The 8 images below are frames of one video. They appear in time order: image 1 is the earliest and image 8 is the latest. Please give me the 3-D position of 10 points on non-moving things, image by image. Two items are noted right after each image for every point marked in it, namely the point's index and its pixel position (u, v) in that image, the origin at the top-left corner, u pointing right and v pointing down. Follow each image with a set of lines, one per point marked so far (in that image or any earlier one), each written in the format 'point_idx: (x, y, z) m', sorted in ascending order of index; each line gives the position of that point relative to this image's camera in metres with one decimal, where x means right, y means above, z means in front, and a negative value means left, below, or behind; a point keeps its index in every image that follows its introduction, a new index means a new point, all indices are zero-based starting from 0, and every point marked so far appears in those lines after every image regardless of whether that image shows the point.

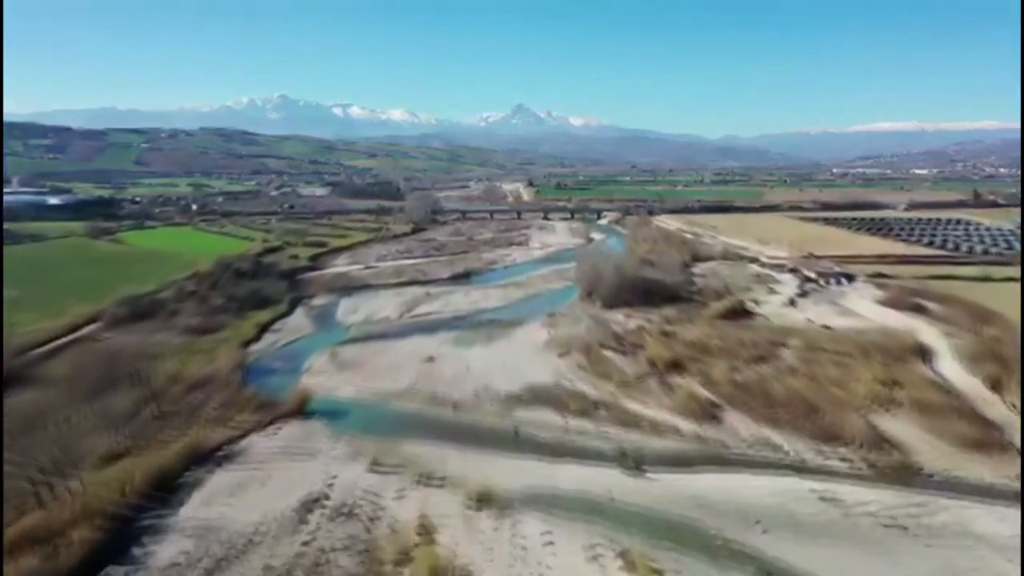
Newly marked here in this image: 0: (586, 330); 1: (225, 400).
0: (+1.8, -1.0, +20.0) m
1: (-4.8, -1.9, +13.9) m
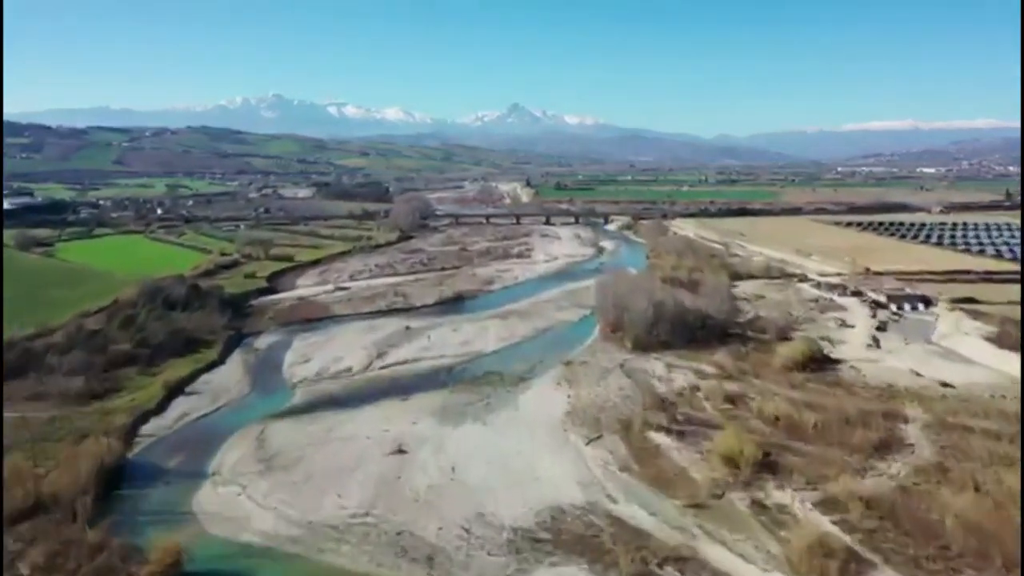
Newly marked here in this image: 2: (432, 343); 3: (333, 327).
0: (+1.9, -1.8, +14.6) m
1: (-4.7, -2.7, +8.5) m
2: (-1.8, -1.2, +18.1) m
3: (-4.3, -1.0, +19.9) m
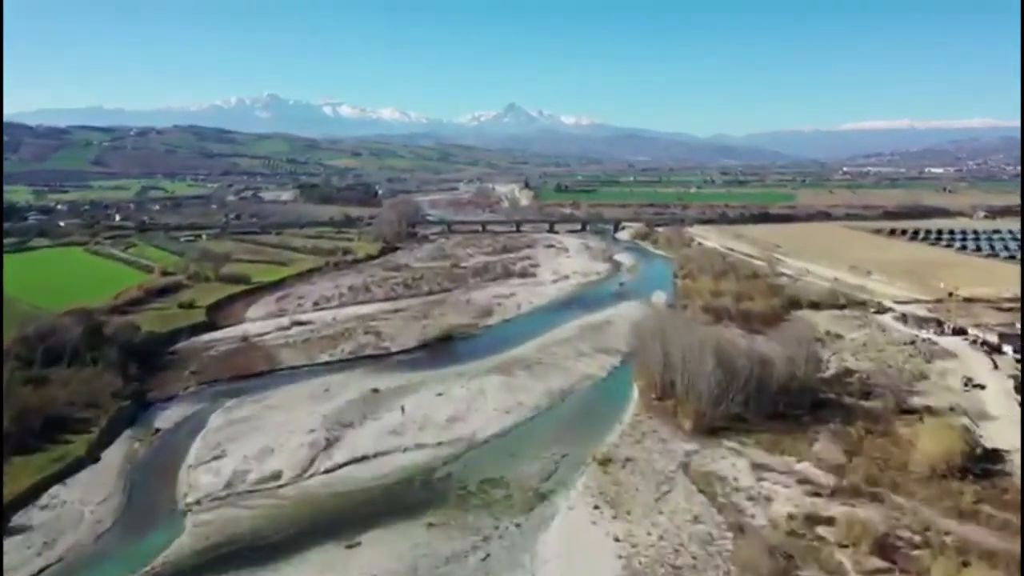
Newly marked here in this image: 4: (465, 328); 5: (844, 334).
0: (+2.0, -2.6, +9.3) m
1: (-4.5, -3.5, +3.2) m
2: (-1.6, -2.0, +12.8) m
3: (-4.2, -1.8, +14.6) m
4: (-1.1, -0.9, +19.3) m
5: (+7.4, -1.0, +18.3) m
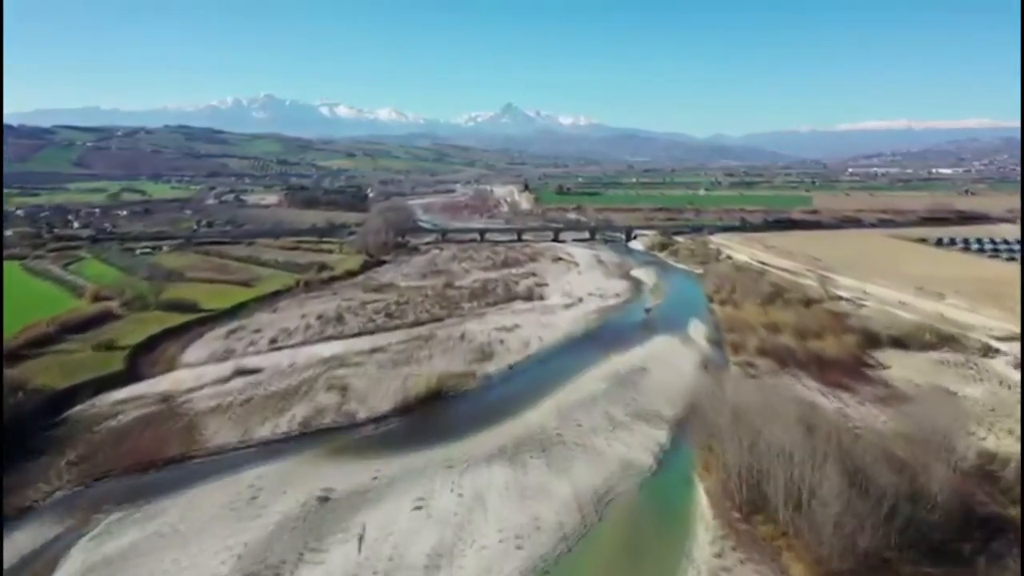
0: (+2.2, -3.3, +4.9) m
1: (-4.4, -4.2, -1.2) m
2: (-1.5, -2.7, +8.3) m
3: (-4.1, -2.5, +10.2) m
4: (-1.0, -1.6, +14.9) m
5: (+7.5, -1.7, +13.9) m
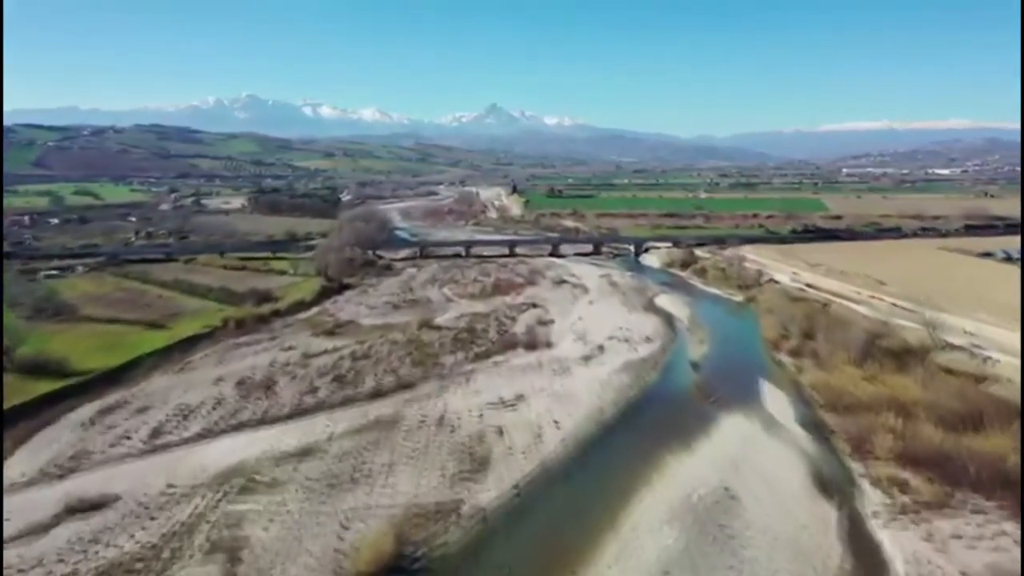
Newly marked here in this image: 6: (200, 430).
0: (+2.4, -4.2, -0.9) m
1: (-4.0, -5.2, -7.2) m
2: (-1.3, -3.7, +2.4) m
3: (-3.9, -3.4, +4.2) m
4: (-0.9, -2.6, +9.0) m
5: (+7.6, -2.6, +8.2) m
6: (-4.6, -2.1, +12.2) m
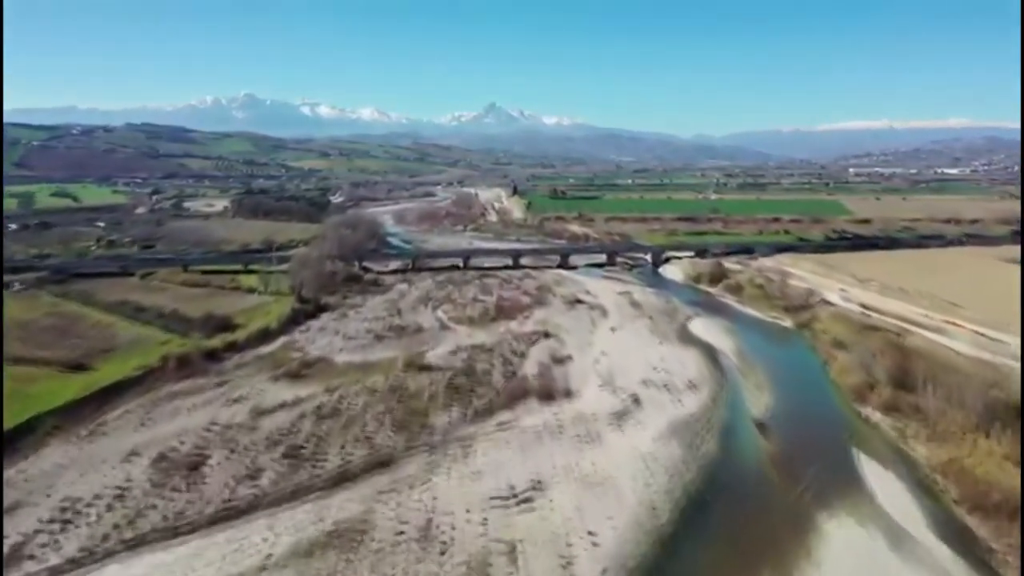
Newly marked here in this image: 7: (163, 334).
0: (+2.6, -4.8, -4.7) m
1: (-3.8, -5.7, -10.9) m
2: (-1.1, -4.3, -1.3) m
3: (-3.7, -4.0, +0.5) m
4: (-0.7, -3.1, +5.3) m
5: (+7.8, -3.2, +4.5) m
6: (-4.5, -2.7, +8.4) m
7: (-7.5, -1.0, +17.6) m
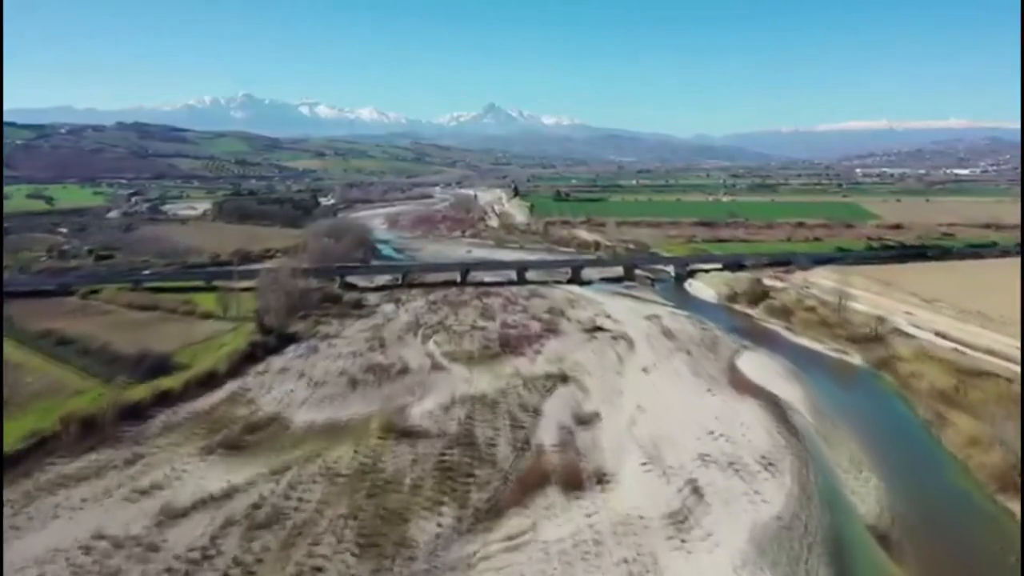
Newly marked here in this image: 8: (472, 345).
0: (+2.8, -5.4, -8.4) m
1: (-3.6, -6.3, -14.6) m
2: (-0.9, -4.8, -5.0) m
3: (-3.5, -4.6, -3.3) m
4: (-0.5, -3.7, +1.6) m
5: (+8.0, -3.8, +0.8) m
6: (-4.3, -3.2, +4.7) m
7: (-7.4, -1.6, +13.8) m
8: (-0.8, -1.2, +17.1) m
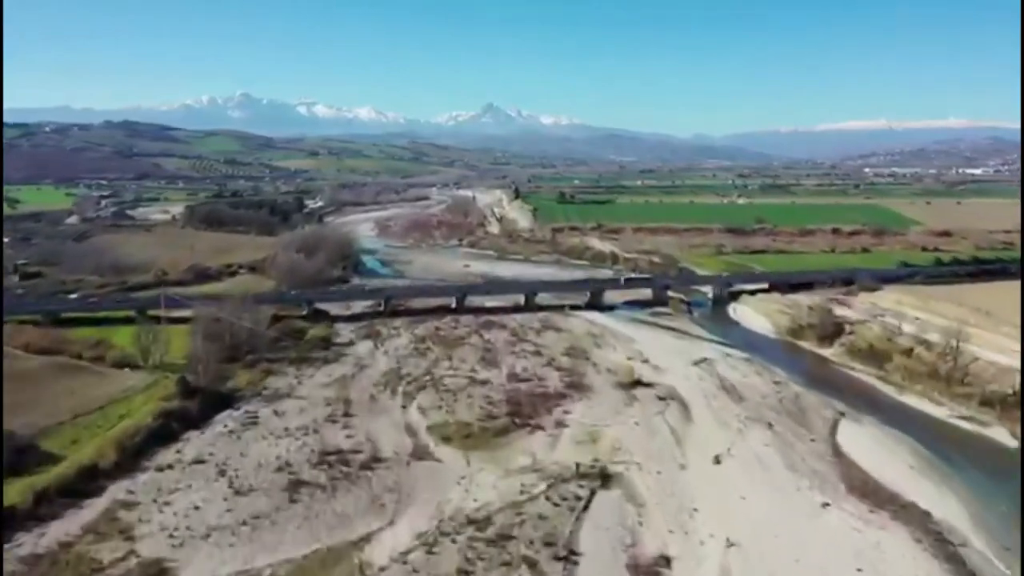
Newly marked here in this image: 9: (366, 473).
0: (+3.1, -6.1, -13.0) m
1: (-3.3, -7.0, -19.2) m
2: (-0.7, -5.5, -9.6) m
3: (-3.3, -5.3, -7.9) m
4: (-0.3, -4.4, -3.0) m
5: (+8.2, -4.5, -3.8) m
6: (-4.1, -4.0, +0.1) m
7: (-7.2, -2.3, +9.2) m
8: (-0.6, -1.9, +12.5) m
9: (-1.8, -2.3, +10.3) m
